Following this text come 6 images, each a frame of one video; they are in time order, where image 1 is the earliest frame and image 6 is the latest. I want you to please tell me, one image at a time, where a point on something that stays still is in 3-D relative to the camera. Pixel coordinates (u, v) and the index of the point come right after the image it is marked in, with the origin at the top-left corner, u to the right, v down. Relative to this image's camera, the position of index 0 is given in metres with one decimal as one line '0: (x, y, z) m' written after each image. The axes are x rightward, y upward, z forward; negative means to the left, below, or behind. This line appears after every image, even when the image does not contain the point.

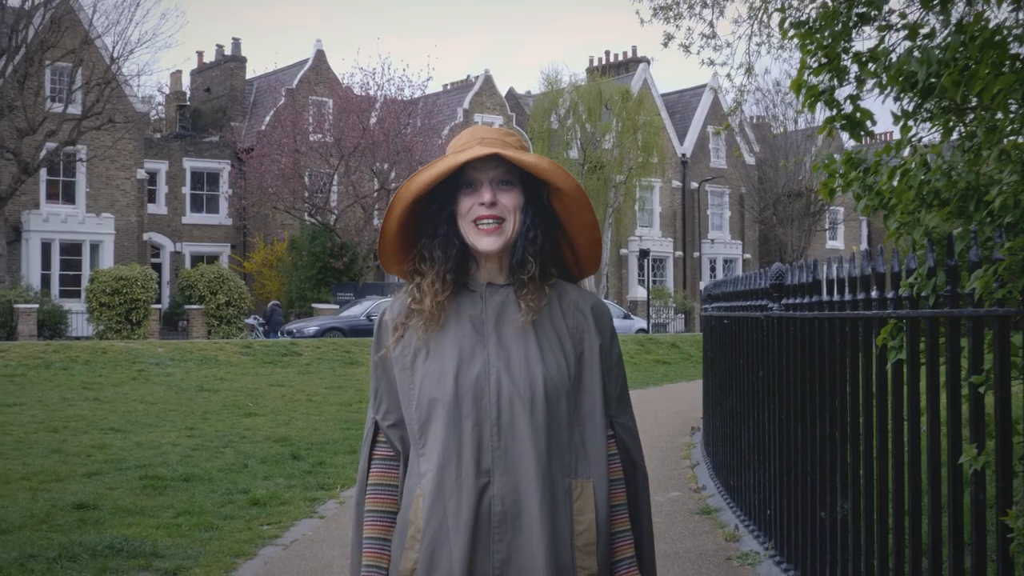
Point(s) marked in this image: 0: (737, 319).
0: (+1.6, -0.2, +7.8) m
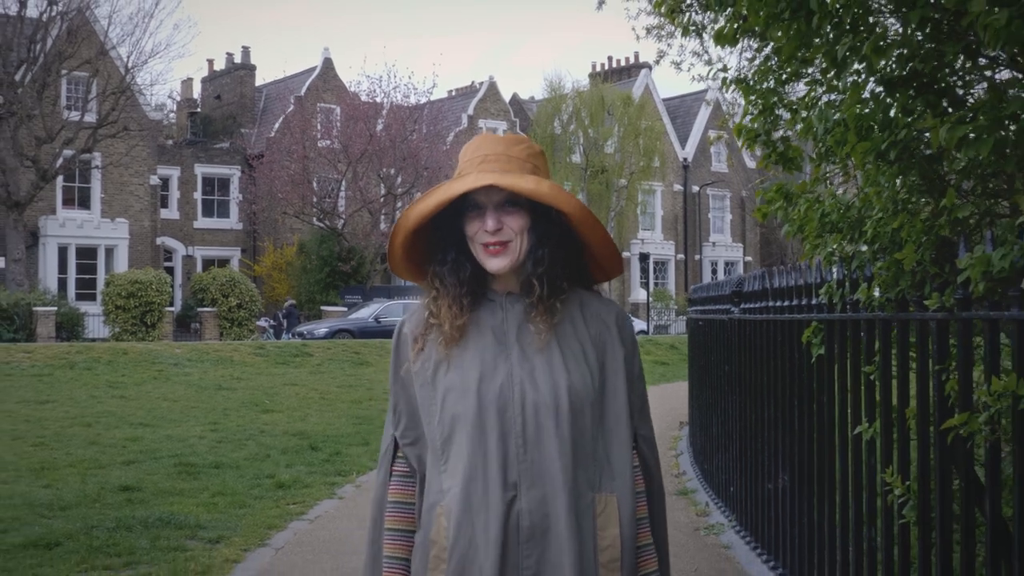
0: (+1.5, -0.3, +8.8) m
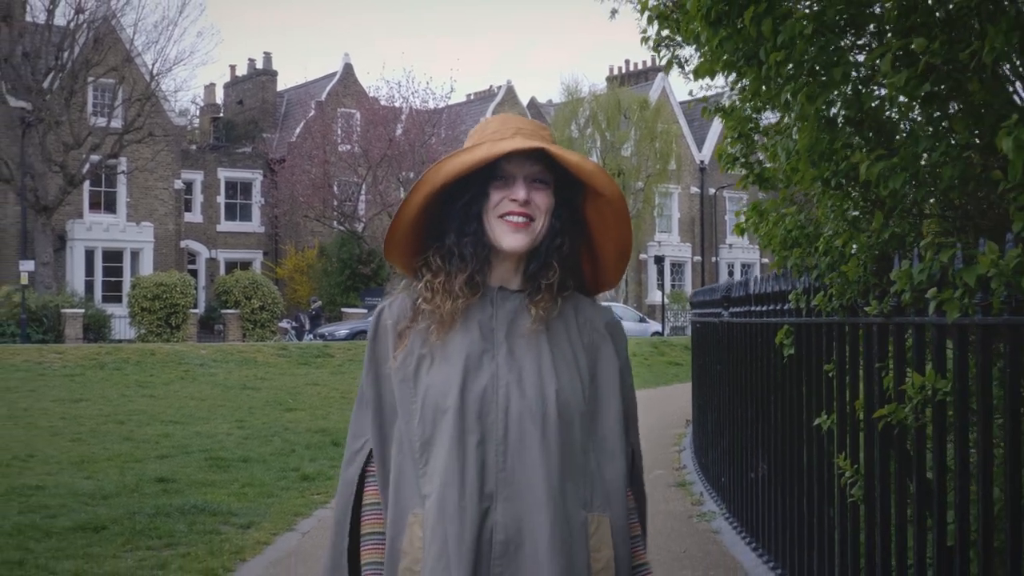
0: (+1.6, -0.3, +9.4) m
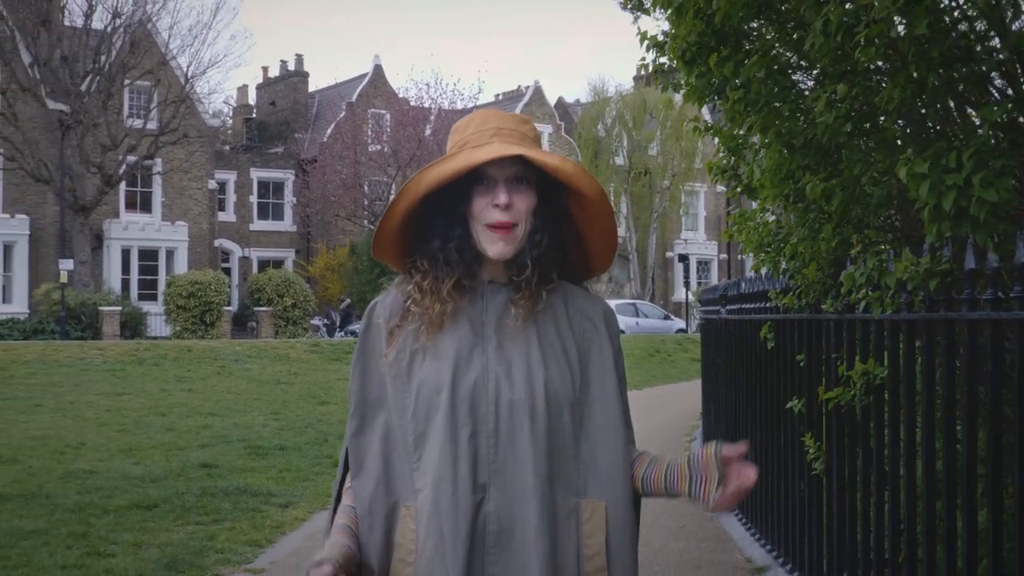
0: (+1.8, -0.3, +10.1) m
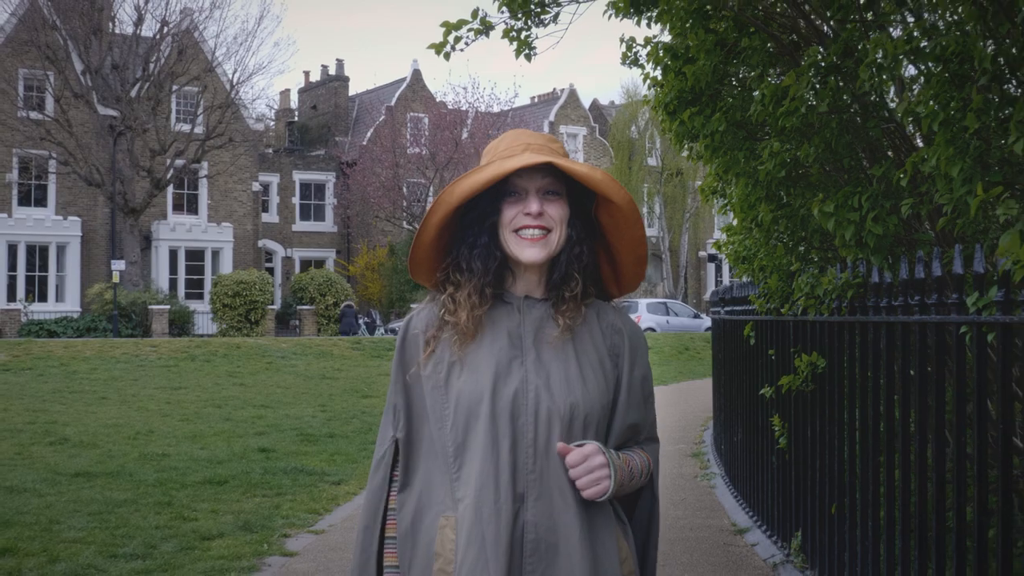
0: (+2.0, -0.3, +11.1) m
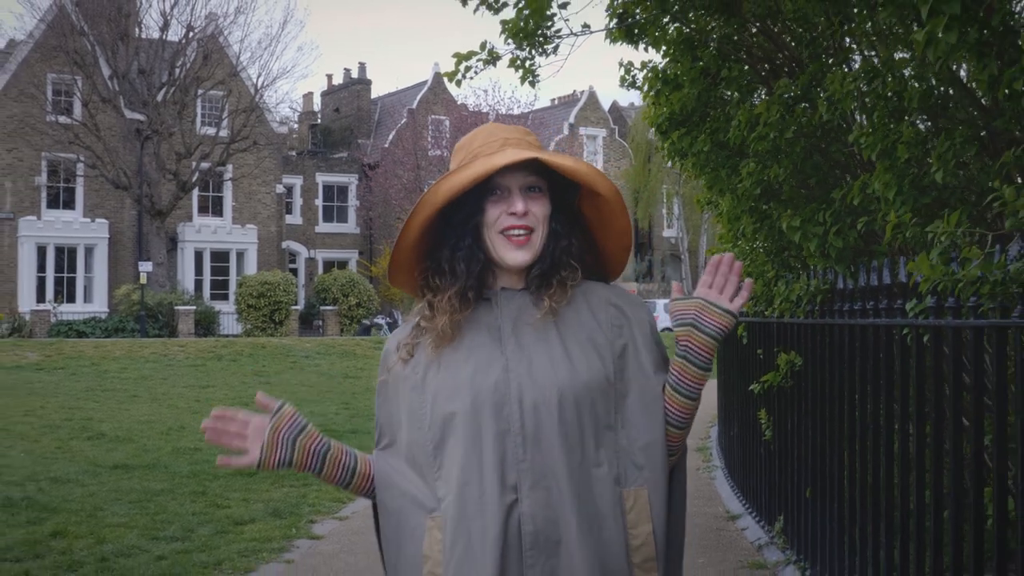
0: (+2.2, -0.3, +11.7) m
